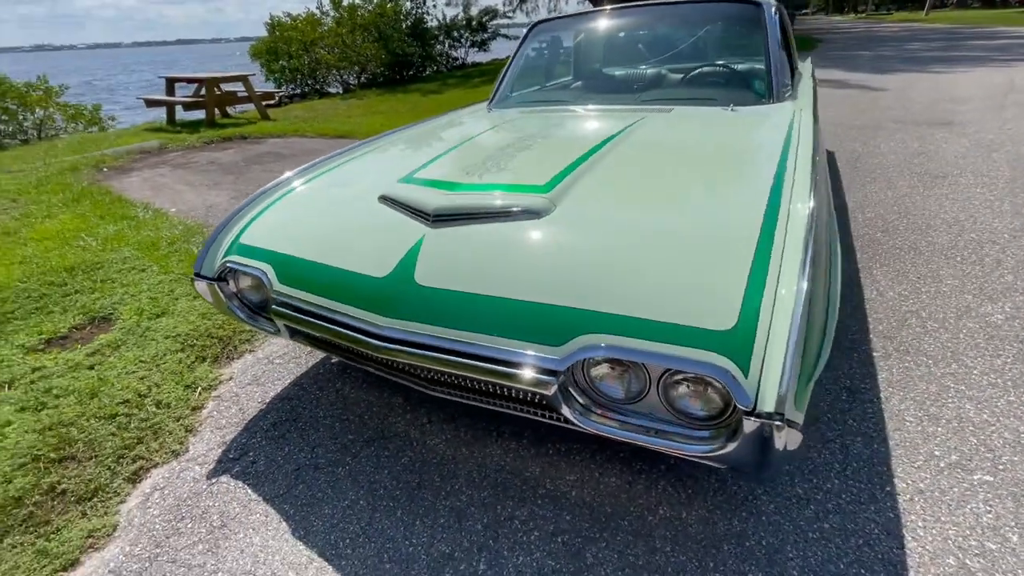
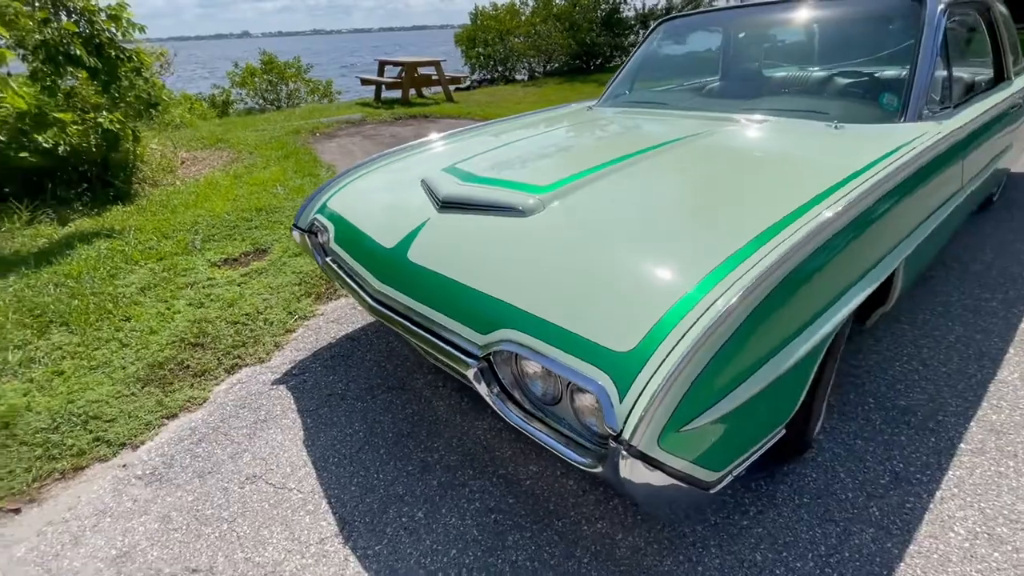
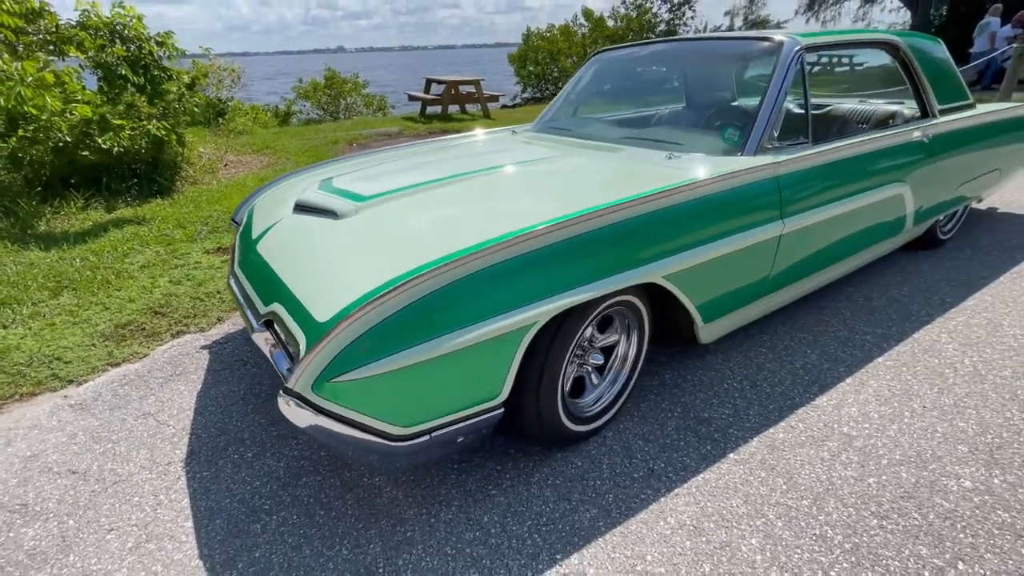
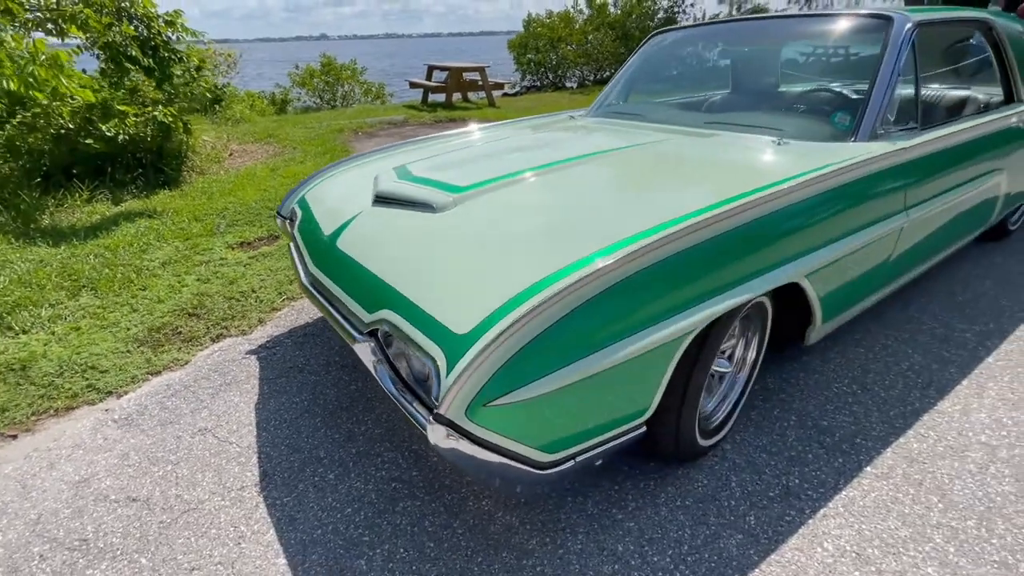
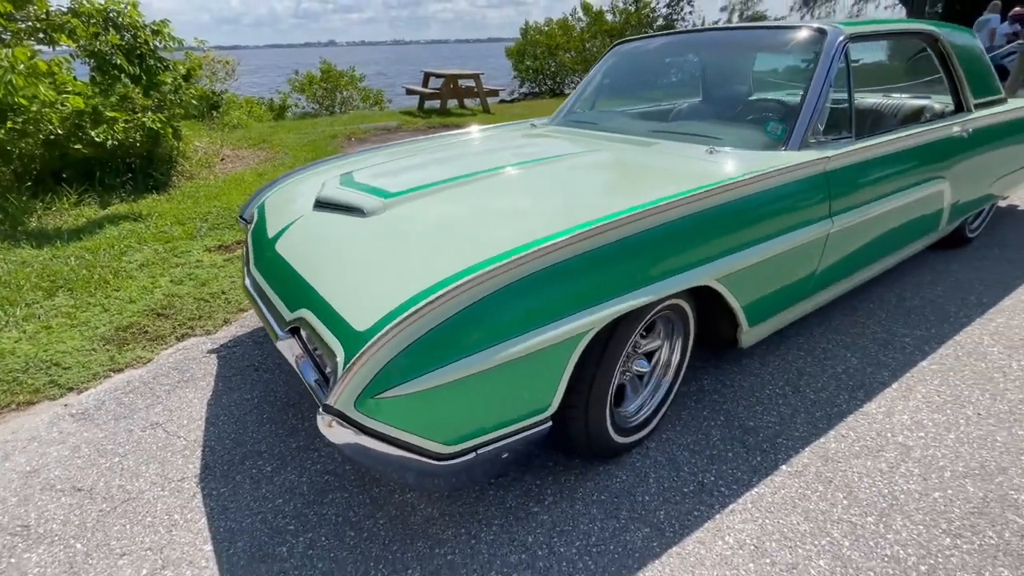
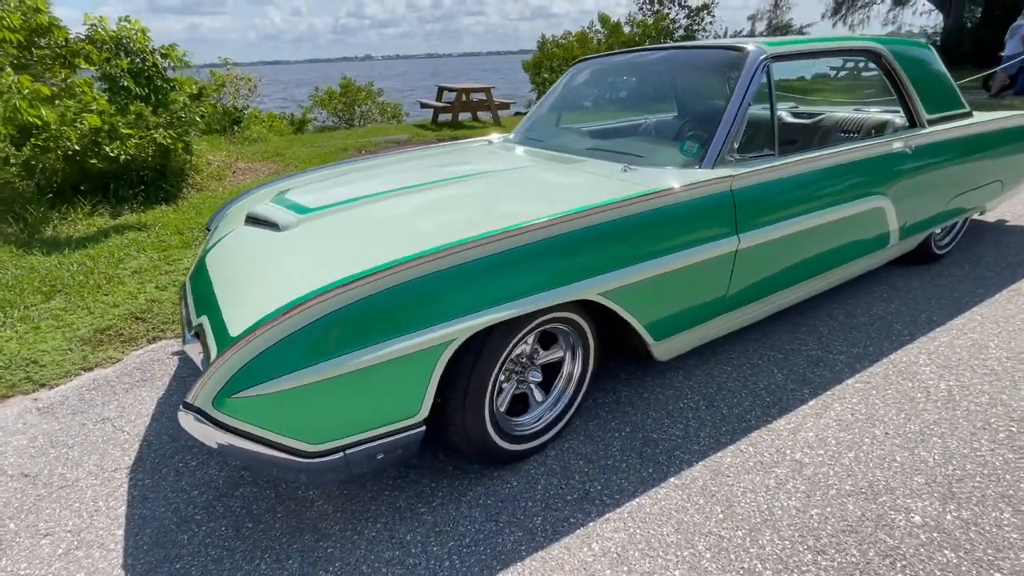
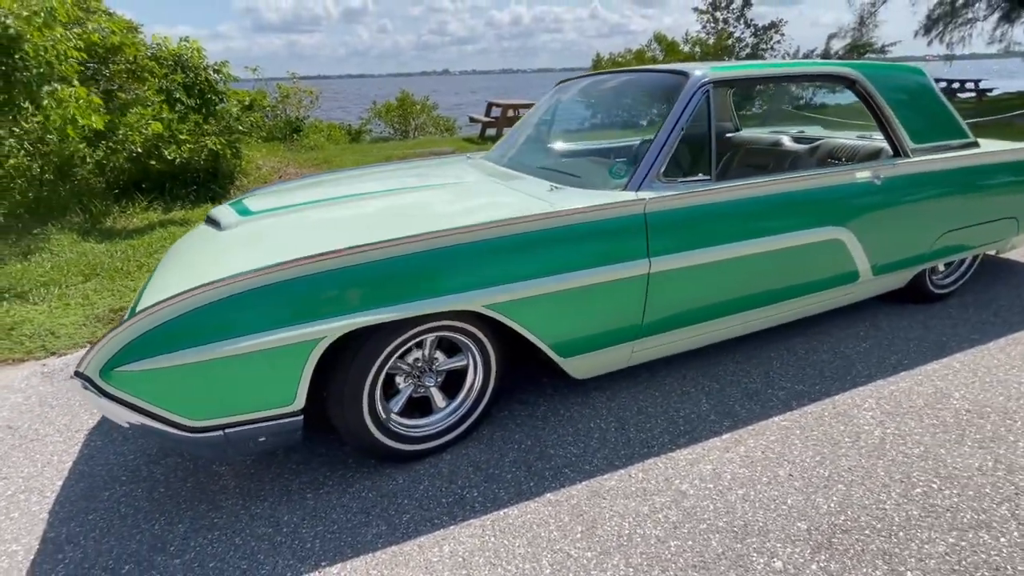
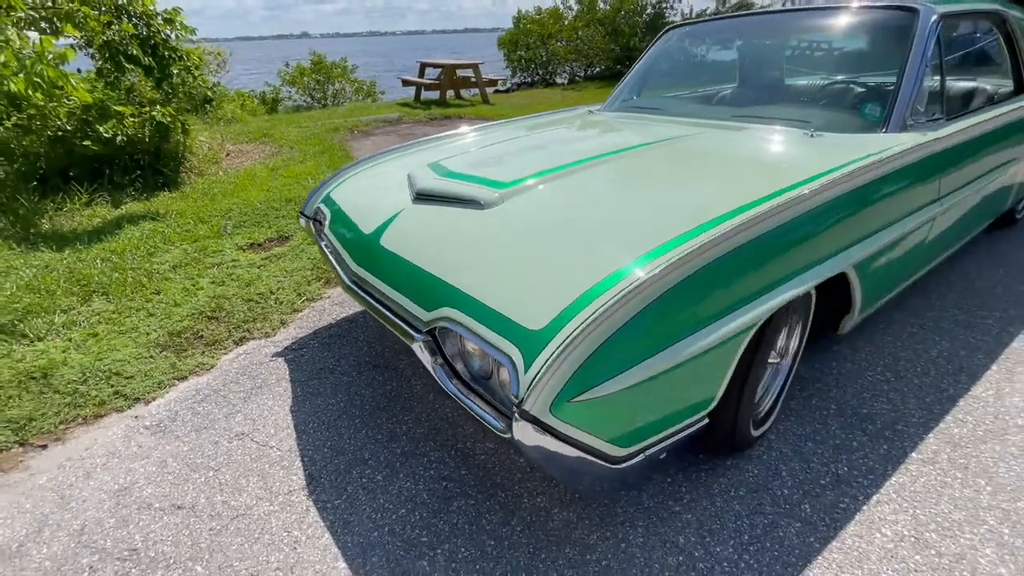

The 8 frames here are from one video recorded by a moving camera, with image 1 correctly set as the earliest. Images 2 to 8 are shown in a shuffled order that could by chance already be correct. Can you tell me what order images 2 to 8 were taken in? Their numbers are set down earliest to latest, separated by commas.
2, 8, 4, 5, 3, 6, 7
